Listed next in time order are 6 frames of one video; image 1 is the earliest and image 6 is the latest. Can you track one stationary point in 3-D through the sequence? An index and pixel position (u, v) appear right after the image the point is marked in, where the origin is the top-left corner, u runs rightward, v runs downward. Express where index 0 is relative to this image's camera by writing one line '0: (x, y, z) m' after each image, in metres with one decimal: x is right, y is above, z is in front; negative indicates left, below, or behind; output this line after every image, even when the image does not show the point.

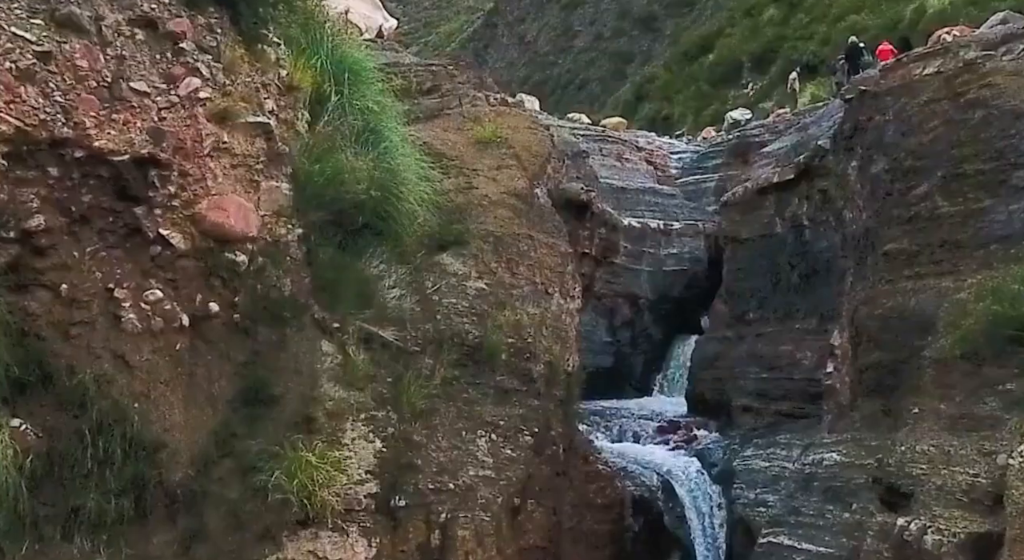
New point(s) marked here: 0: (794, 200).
0: (+3.3, +0.9, +11.6) m
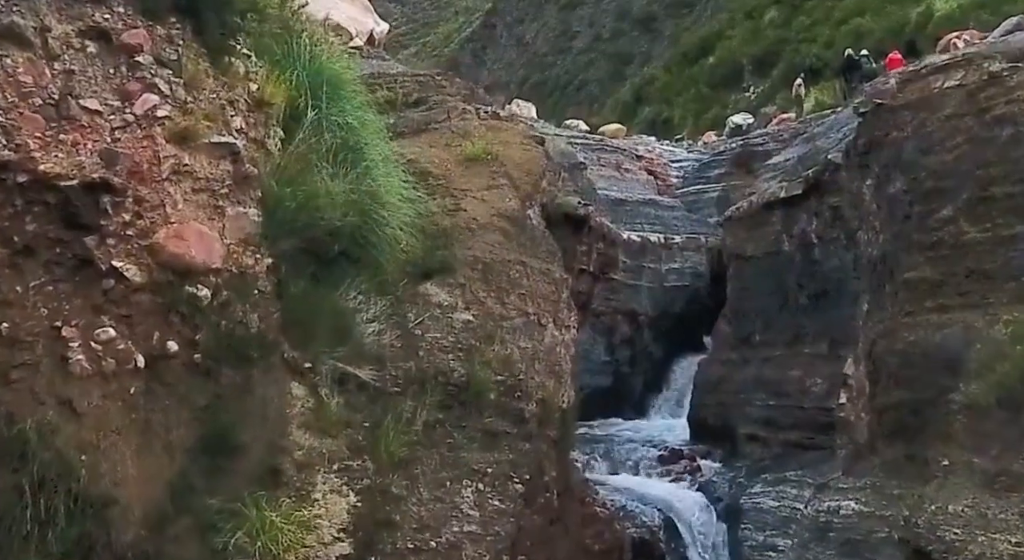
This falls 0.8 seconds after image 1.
0: (+3.2, +0.7, +11.0) m
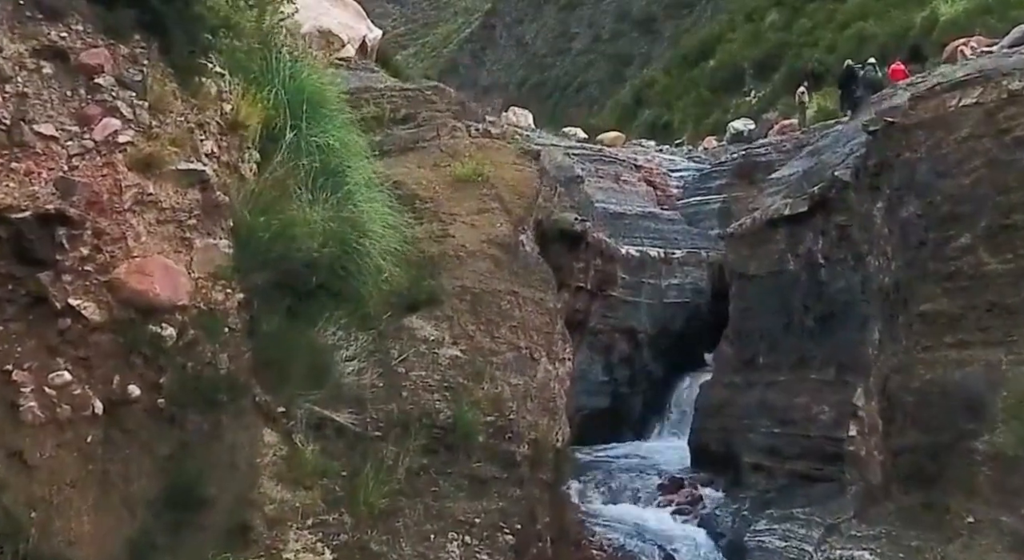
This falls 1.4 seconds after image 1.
0: (+3.2, +0.5, +10.6) m
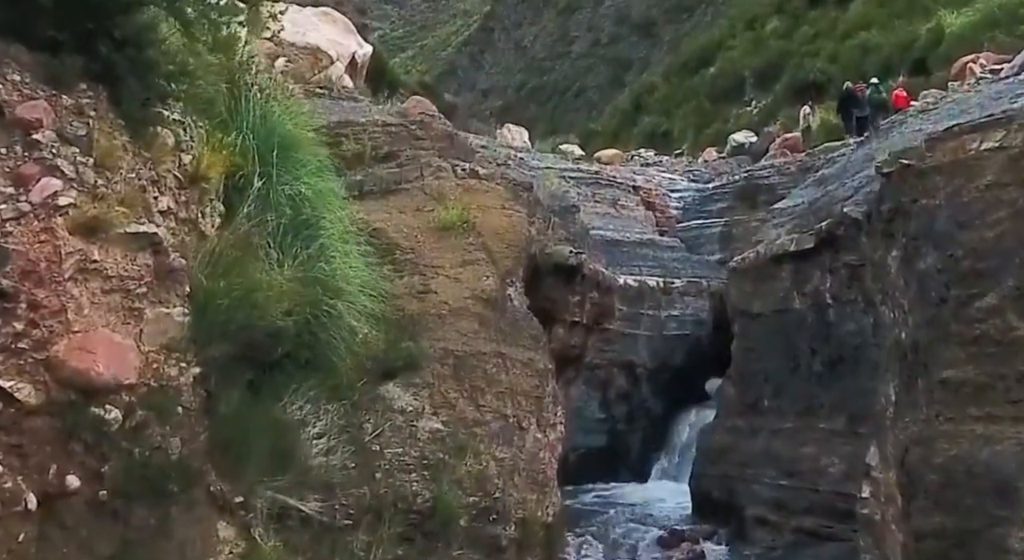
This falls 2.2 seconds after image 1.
0: (+3.1, +0.1, +10.0) m
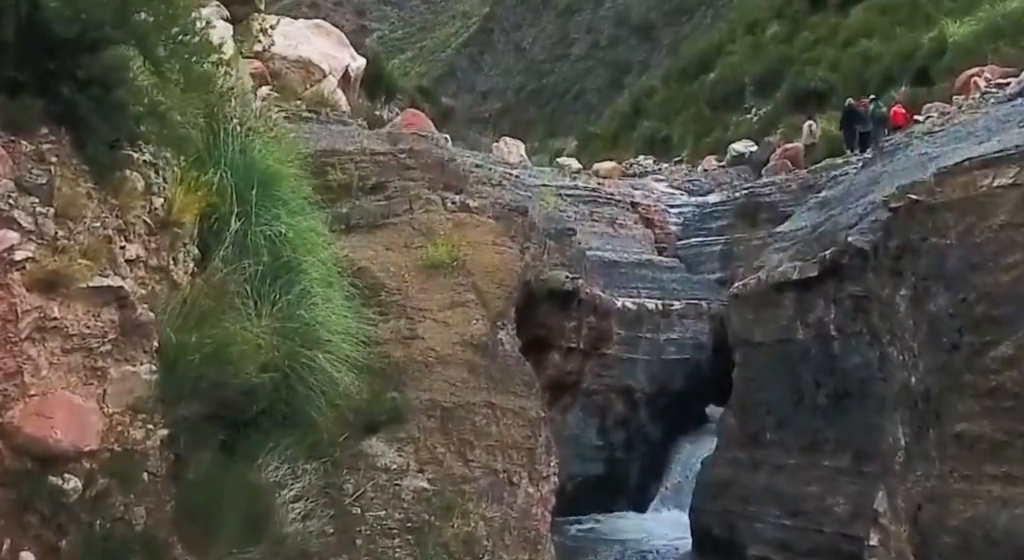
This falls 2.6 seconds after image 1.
0: (+3.0, -0.2, +9.7) m
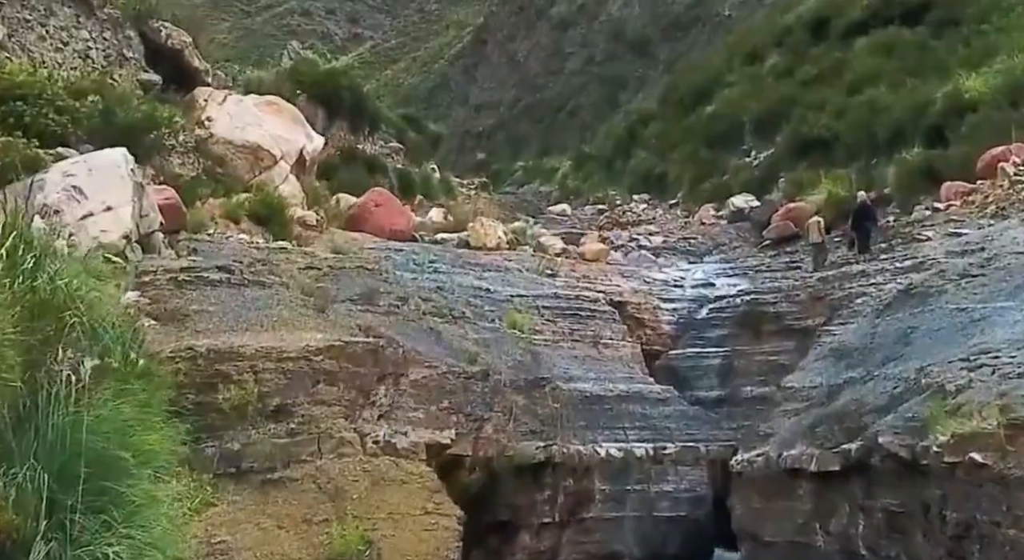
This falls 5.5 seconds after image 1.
0: (+2.7, -1.8, +7.9) m
